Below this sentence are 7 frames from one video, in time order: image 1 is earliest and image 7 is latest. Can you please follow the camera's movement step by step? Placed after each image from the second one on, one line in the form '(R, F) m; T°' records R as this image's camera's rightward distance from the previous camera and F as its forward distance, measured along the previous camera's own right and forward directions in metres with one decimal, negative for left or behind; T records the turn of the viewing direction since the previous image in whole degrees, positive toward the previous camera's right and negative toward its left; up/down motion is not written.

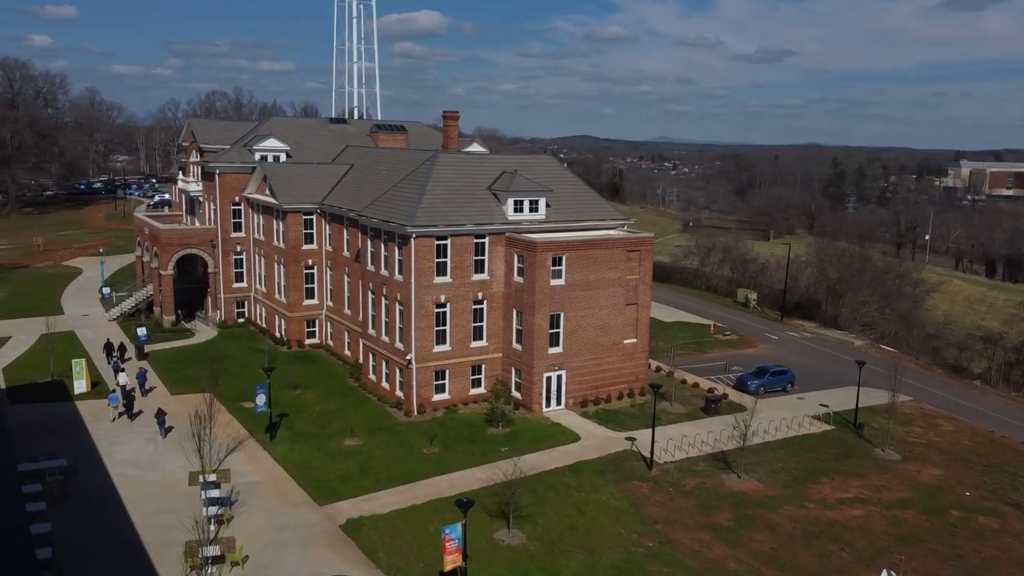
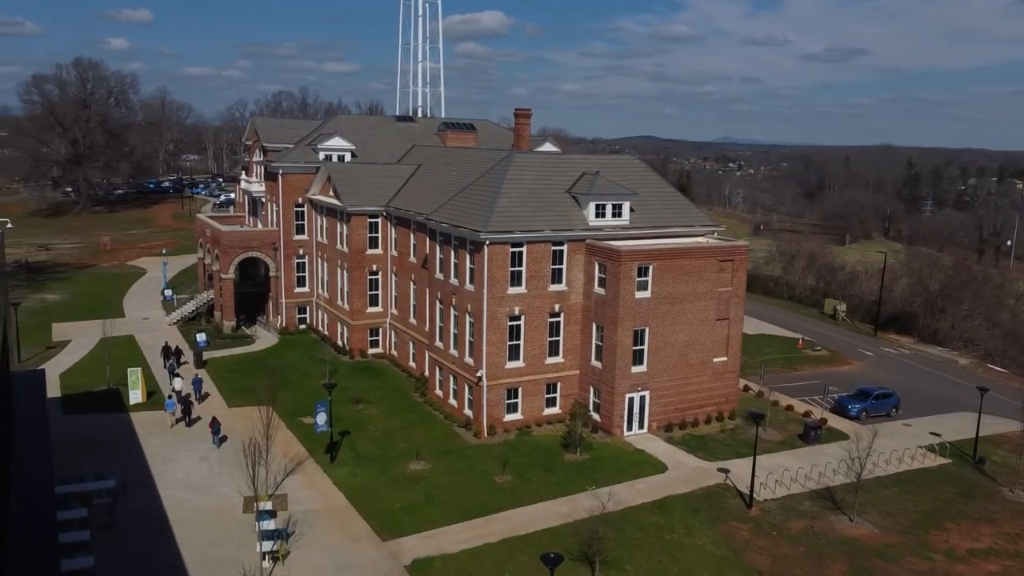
(-0.7, +2.6) m; -4°
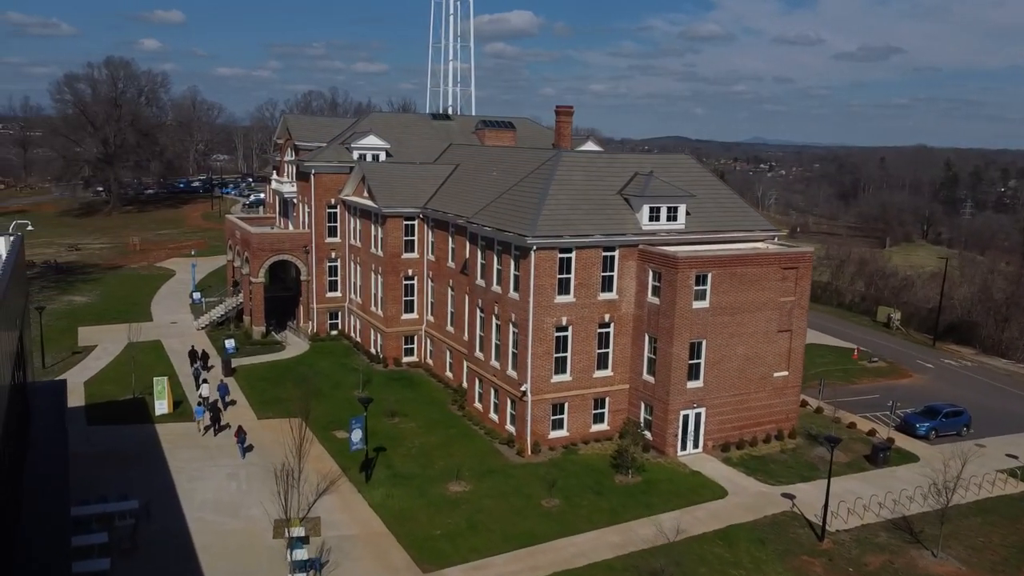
(-0.7, +1.9) m; -2°
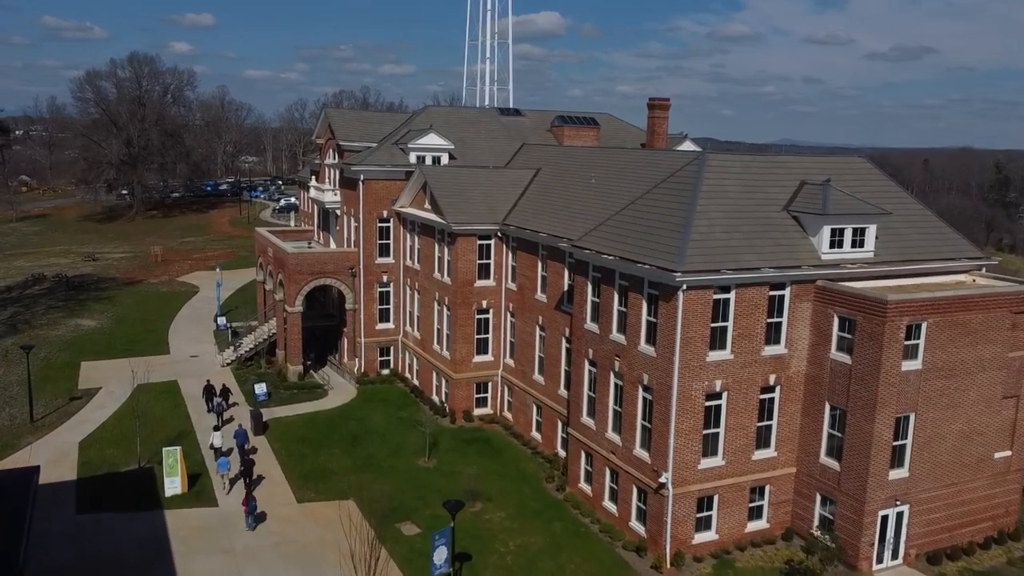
(-2.5, +7.4) m; -2°
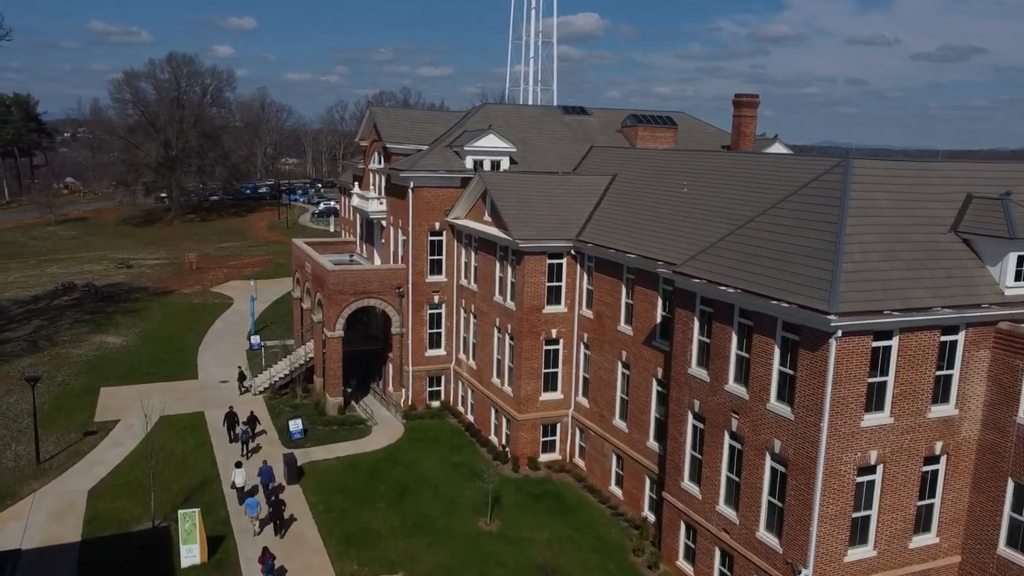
(-1.1, +4.2) m; -2°
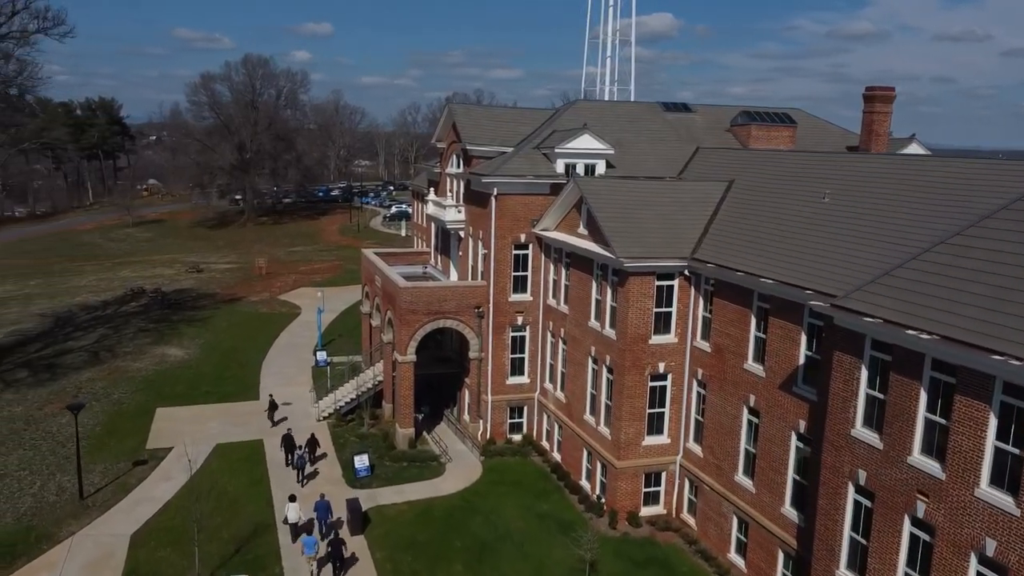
(-0.8, +3.6) m; -5°
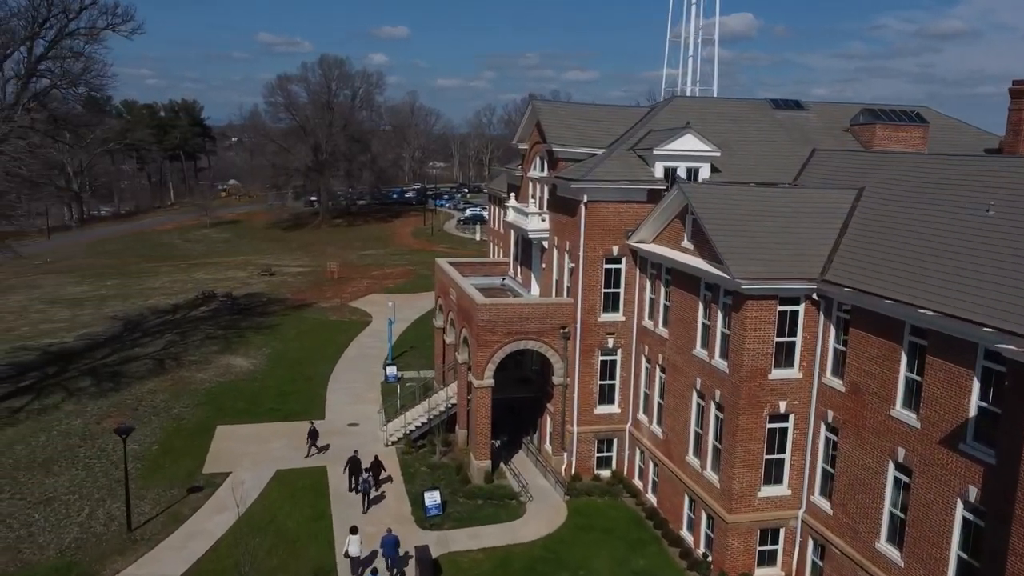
(-0.5, +2.7) m; -5°
